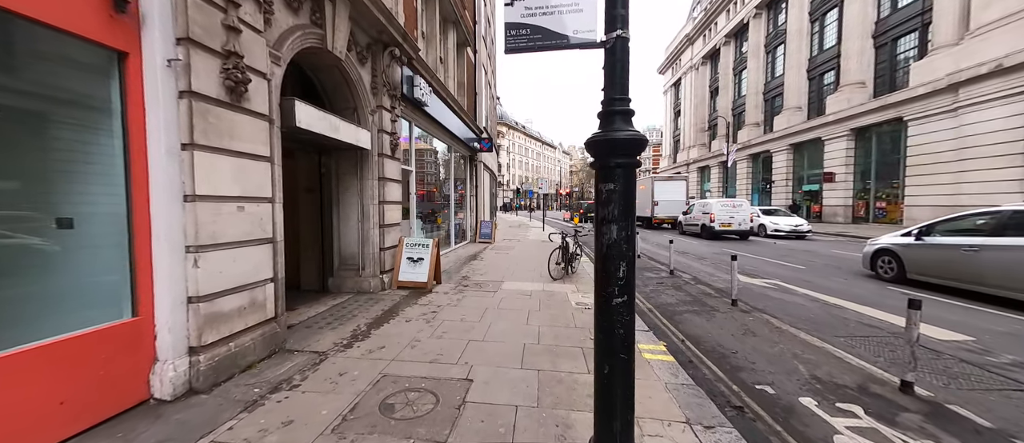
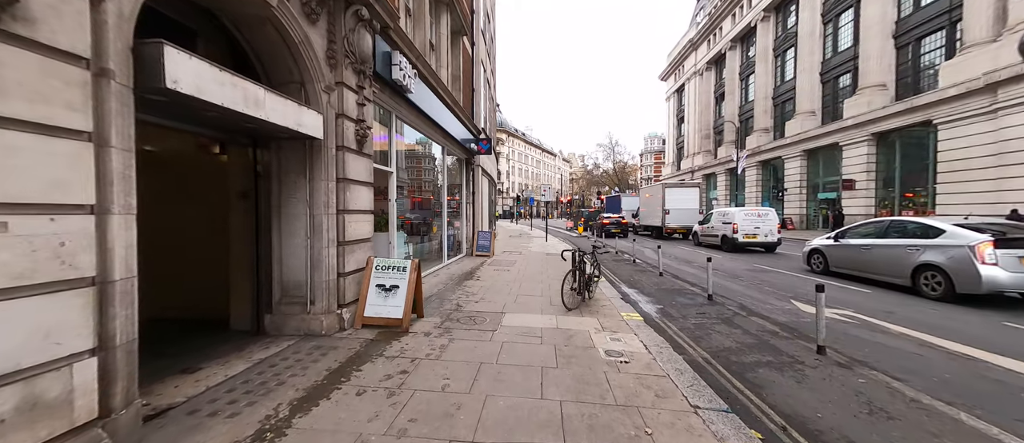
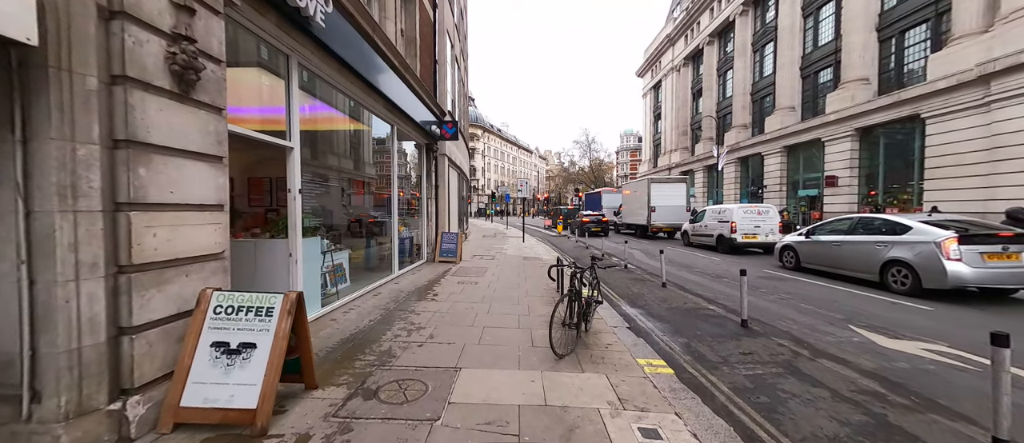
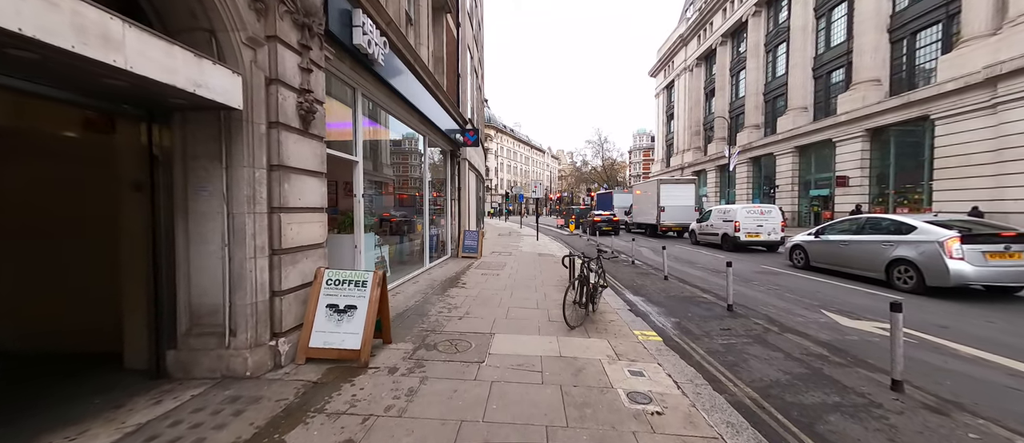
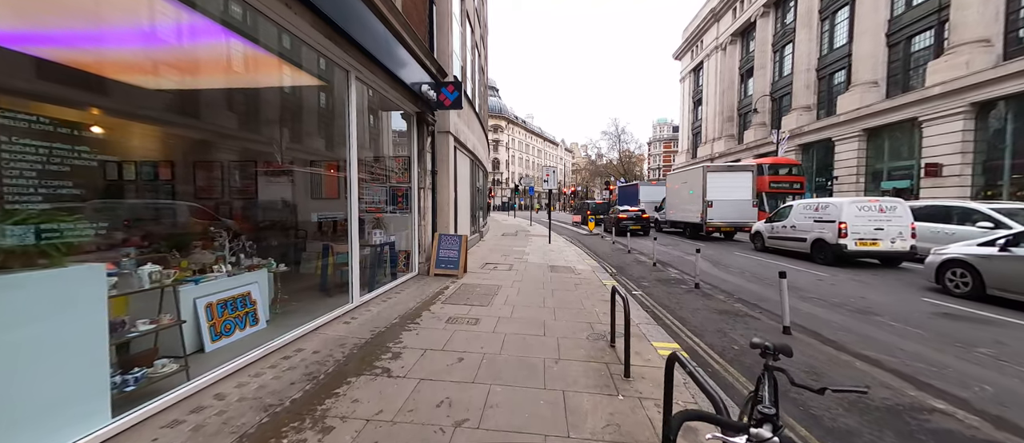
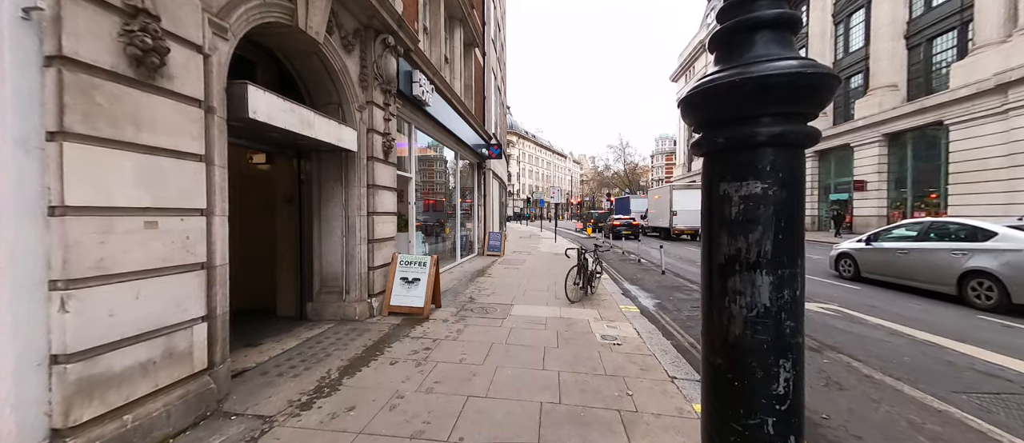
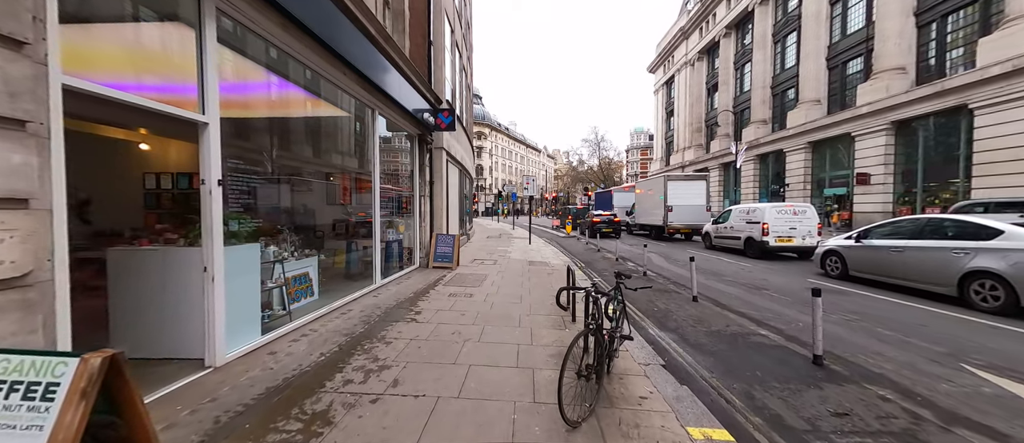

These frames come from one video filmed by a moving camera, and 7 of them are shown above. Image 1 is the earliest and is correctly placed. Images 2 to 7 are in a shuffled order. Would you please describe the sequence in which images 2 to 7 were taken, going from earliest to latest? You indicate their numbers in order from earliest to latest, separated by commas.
6, 2, 4, 3, 7, 5
